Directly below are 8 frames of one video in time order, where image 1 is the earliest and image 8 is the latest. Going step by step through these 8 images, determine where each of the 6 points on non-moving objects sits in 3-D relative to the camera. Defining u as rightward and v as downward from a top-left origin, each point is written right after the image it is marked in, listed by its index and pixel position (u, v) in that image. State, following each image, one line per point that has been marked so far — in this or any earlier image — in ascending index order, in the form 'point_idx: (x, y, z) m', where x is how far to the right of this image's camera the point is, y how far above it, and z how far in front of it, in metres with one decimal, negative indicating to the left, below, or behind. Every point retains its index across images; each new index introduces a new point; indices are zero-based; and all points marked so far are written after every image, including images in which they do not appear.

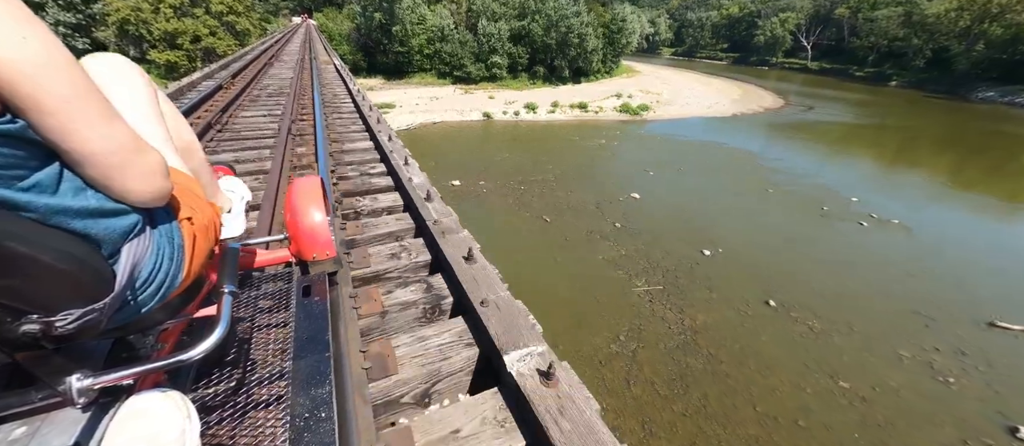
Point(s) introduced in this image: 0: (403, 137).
0: (-5.4, +4.2, +17.6) m
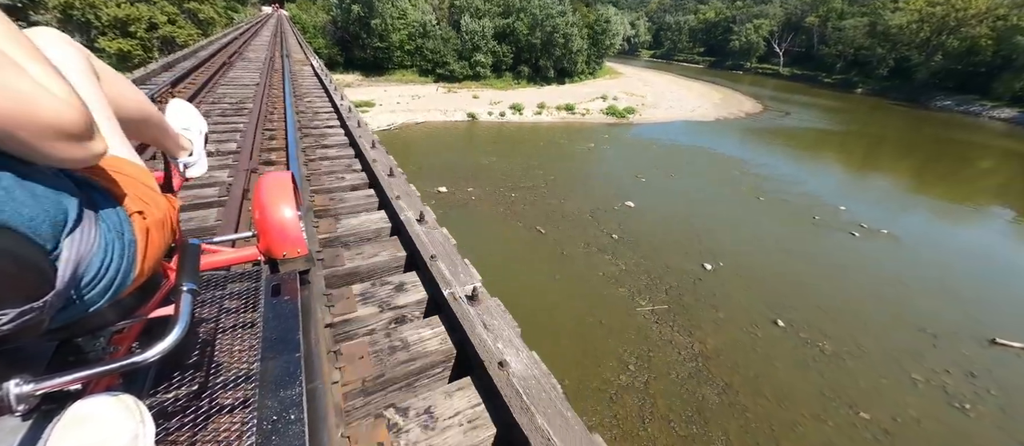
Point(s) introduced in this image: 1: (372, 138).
0: (-6.0, +4.0, +16.7) m
1: (-2.6, +1.6, +6.5) m
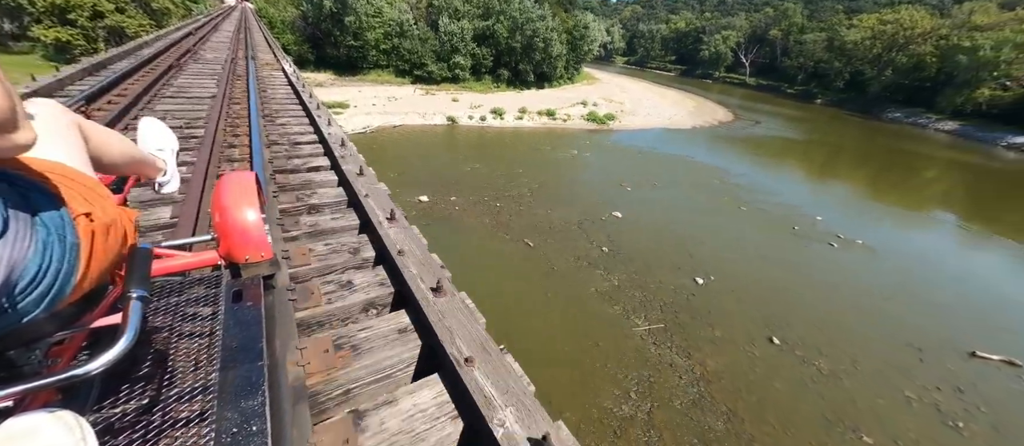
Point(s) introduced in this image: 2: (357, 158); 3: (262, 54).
0: (-6.8, +3.6, +15.8) m
1: (-2.7, +1.2, +5.9) m
2: (-2.3, +1.0, +5.5) m
3: (-11.0, +7.5, +15.9) m
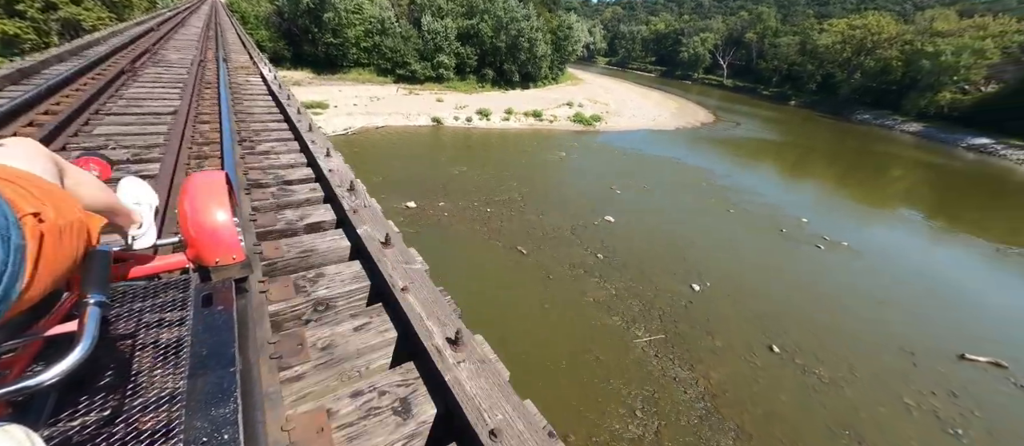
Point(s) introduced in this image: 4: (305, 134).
0: (-7.3, +3.4, +15.2) m
1: (-2.7, +1.0, +5.5) m
2: (-2.3, +0.8, +5.0) m
3: (-11.6, +7.3, +15.0) m
4: (-3.5, +1.5, +6.1) m
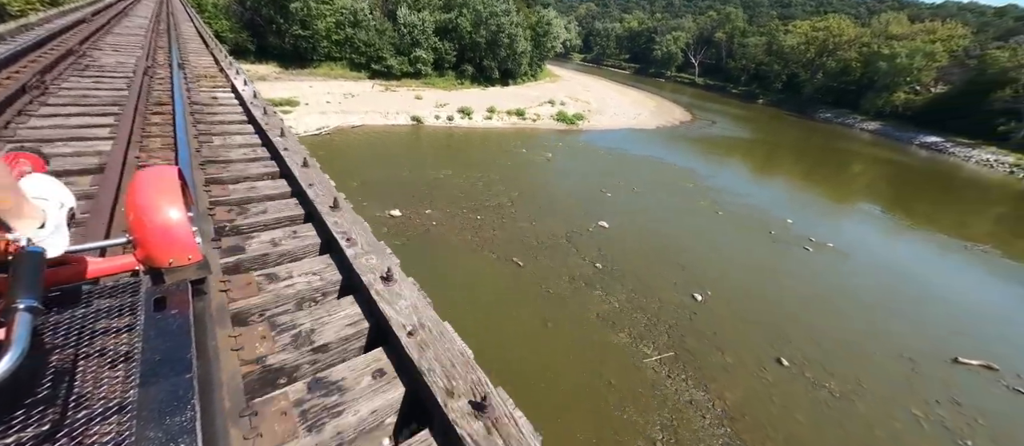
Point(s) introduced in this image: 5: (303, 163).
0: (-7.9, +3.1, +14.1) m
1: (-2.6, +0.7, +4.7) m
2: (-2.2, +0.4, +4.3) m
3: (-12.2, +6.9, +13.7) m
4: (-3.4, +1.2, +5.4) m
5: (-2.8, +0.8, +4.9) m
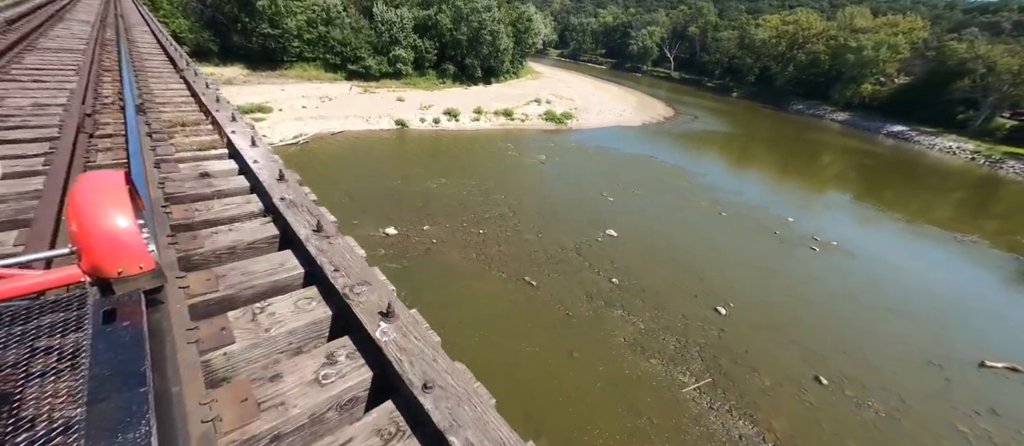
0: (-8.0, +2.5, +12.9) m
1: (-2.2, +0.2, +3.9) m
2: (-1.7, 0.0, +3.6) m
3: (-12.4, +6.1, +12.2) m
4: (-3.0, +0.6, +4.5) m
5: (-2.4, +0.3, +4.1) m
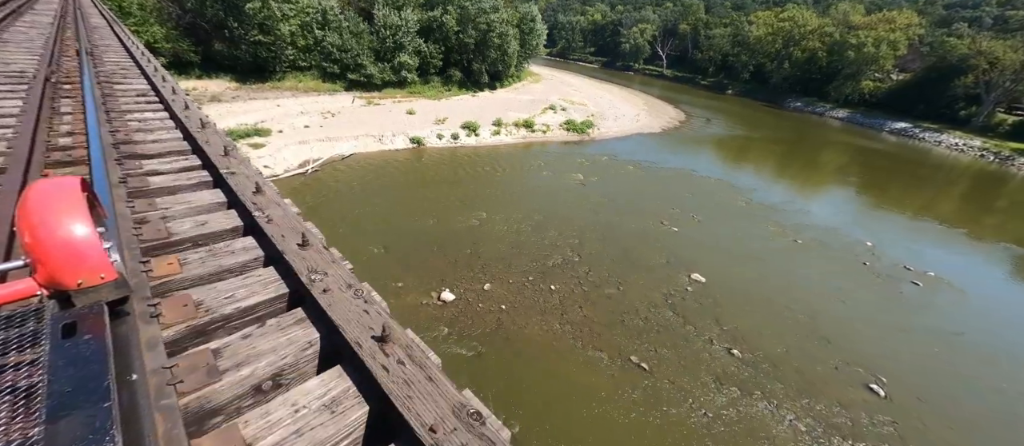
0: (-6.5, +1.1, +10.9) m
1: (-0.2, -1.1, +2.1) m
2: (+0.2, -1.3, +1.8) m
3: (-11.0, +4.6, +10.0) m
4: (-1.1, -0.6, +2.6) m
5: (-0.5, -1.0, +2.2) m
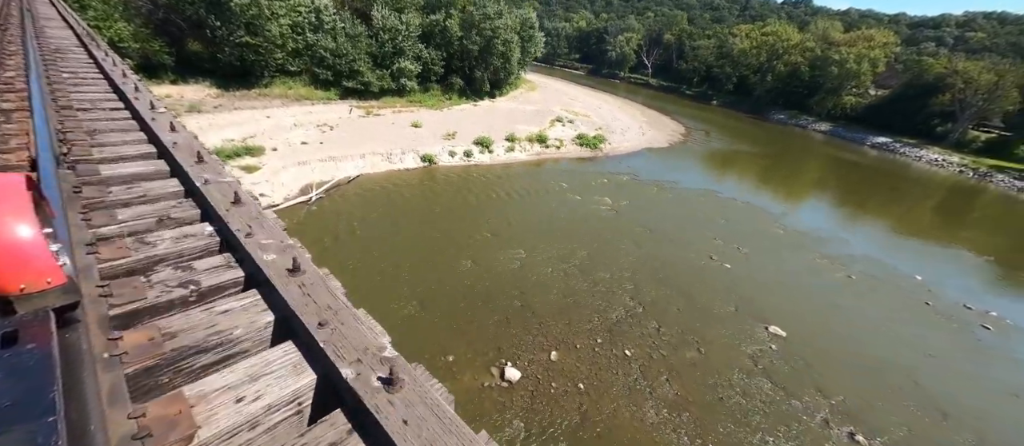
0: (-5.4, +0.1, +9.2) m
1: (+1.4, -2.0, +0.8) m
2: (+1.9, -2.2, +0.5) m
3: (-9.8, +3.6, +8.0) m
4: (+0.5, -1.6, +1.3) m
5: (+1.2, -1.9, +0.9) m
